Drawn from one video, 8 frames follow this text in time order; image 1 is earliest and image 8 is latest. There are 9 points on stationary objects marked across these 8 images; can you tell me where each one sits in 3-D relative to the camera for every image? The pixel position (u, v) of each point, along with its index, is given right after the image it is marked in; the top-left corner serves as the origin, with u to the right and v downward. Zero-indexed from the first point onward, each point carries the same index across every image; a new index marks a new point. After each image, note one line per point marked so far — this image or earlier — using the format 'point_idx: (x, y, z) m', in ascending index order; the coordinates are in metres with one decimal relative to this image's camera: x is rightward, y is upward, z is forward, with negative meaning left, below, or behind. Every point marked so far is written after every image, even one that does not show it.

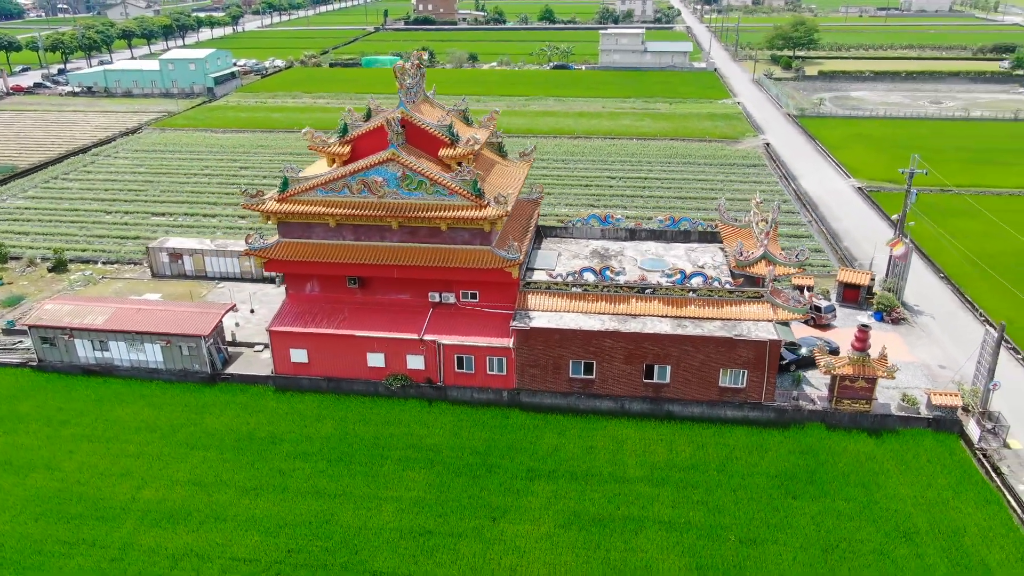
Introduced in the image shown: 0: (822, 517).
0: (+6.6, -4.8, +16.5) m
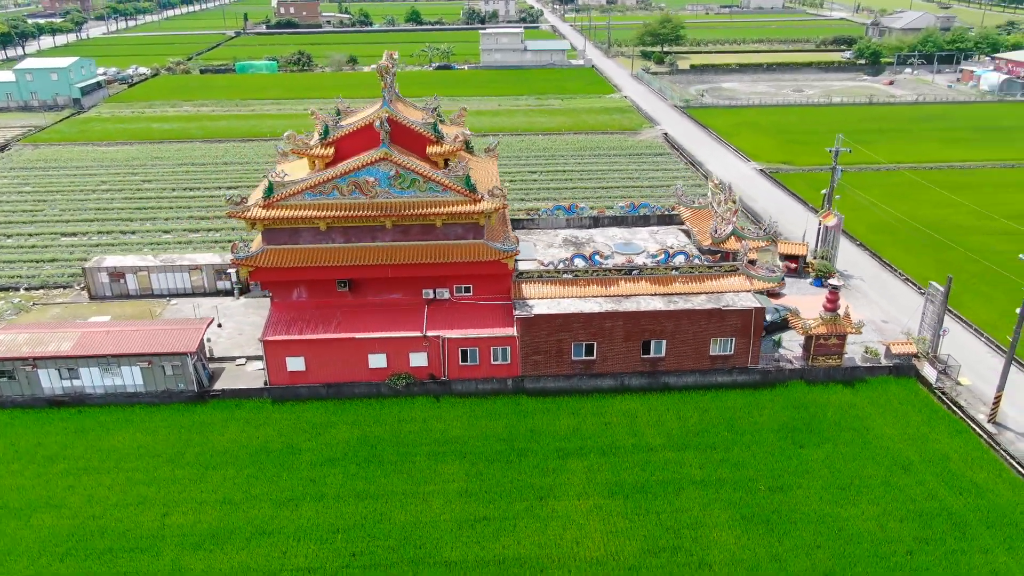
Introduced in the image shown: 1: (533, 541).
0: (+7.5, -4.0, +18.3) m
1: (+0.4, -5.2, +15.9) m
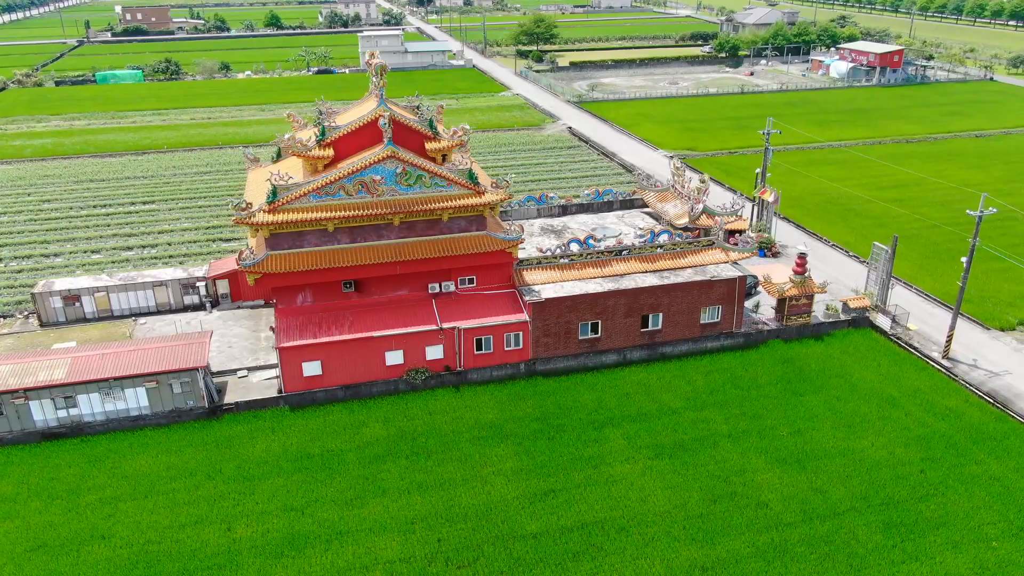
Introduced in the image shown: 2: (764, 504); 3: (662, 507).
0: (+8.4, -3.0, +20.5) m
1: (+2.0, -4.7, +16.8) m
2: (+5.5, -4.7, +16.9) m
3: (+3.3, -4.7, +16.8) m
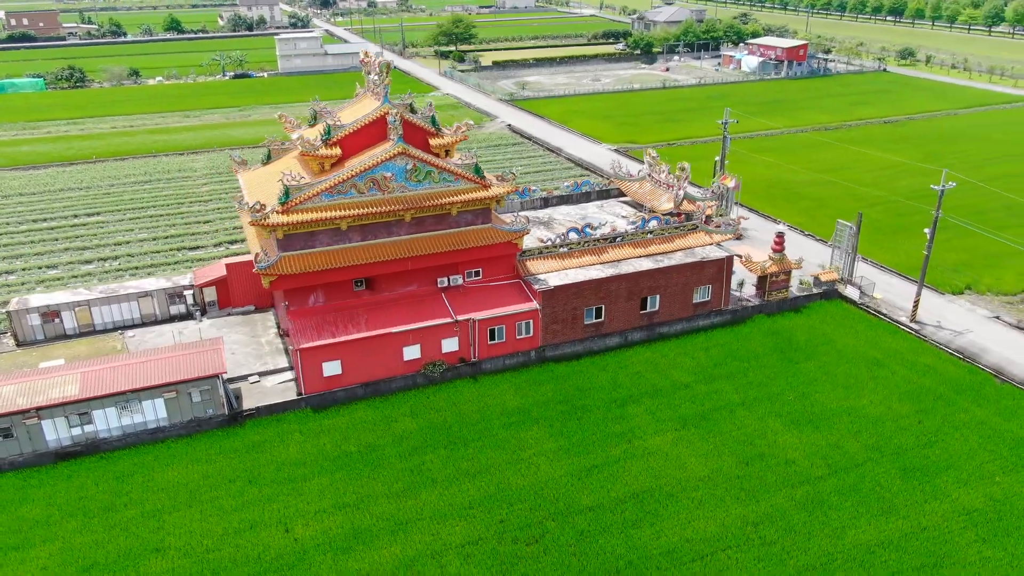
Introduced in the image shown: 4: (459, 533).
0: (+8.9, -2.3, +22.1) m
1: (+3.1, -4.3, +17.7) m
2: (+6.5, -4.0, +18.2) m
3: (+4.3, -4.2, +17.8) m
4: (-1.1, -5.1, +16.0) m
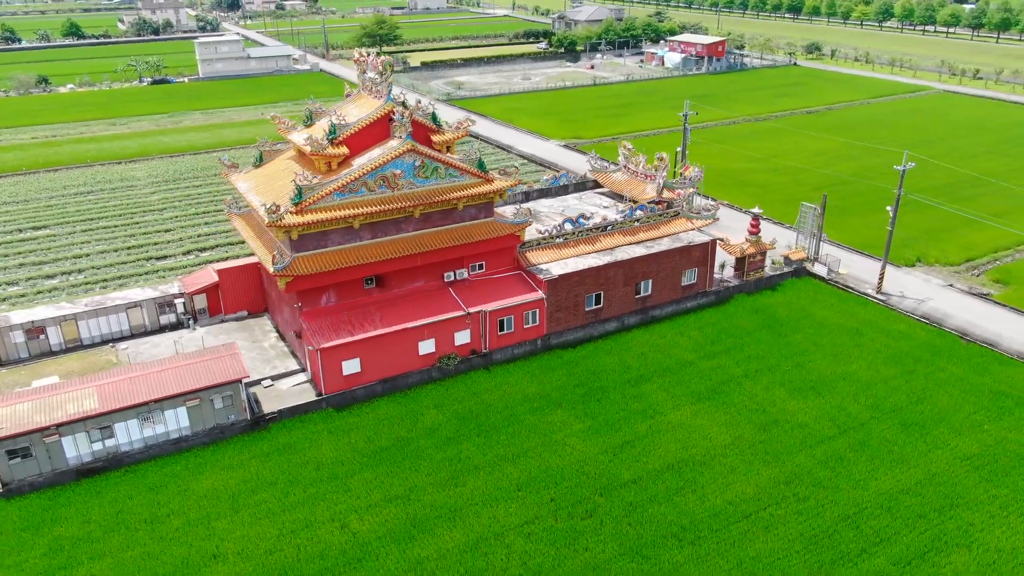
0: (+9.1, -1.6, +23.7) m
1: (+4.0, -3.8, +18.7) m
2: (+7.3, -3.4, +19.5) m
3: (+5.2, -3.7, +18.9) m
4: (+0.1, -4.8, +16.5) m
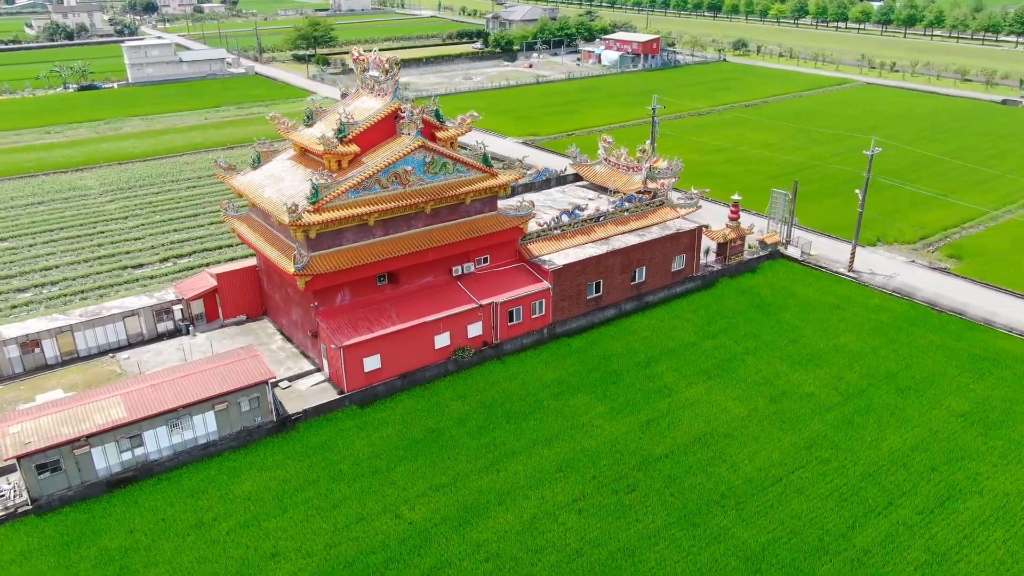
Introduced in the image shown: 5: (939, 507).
0: (+9.2, -0.9, +25.1) m
1: (+4.7, -3.4, +19.6) m
2: (+8.0, -2.8, +20.8) m
3: (+5.9, -3.2, +20.0) m
4: (+1.1, -4.5, +17.1) m
5: (+9.1, -4.7, +16.5) m
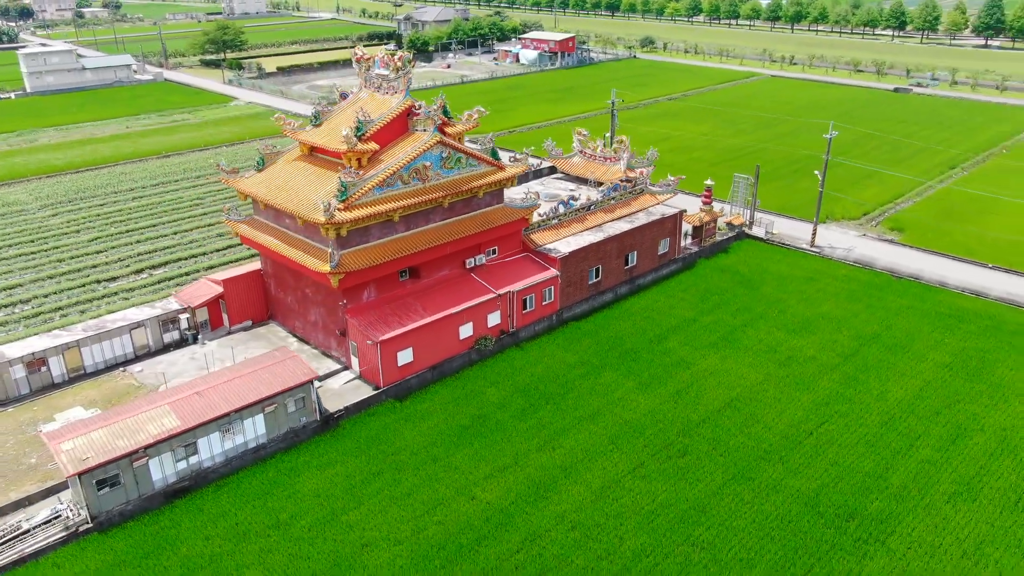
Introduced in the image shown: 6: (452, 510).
0: (+9.3, -0.1, +27.1) m
1: (+5.7, -2.8, +21.0) m
2: (+8.7, -2.0, +22.6) m
3: (+6.8, -2.5, +21.6) m
4: (+2.5, -4.1, +18.1) m
5: (+10.6, -3.7, +18.6) m
6: (-1.3, -4.8, +16.6) m
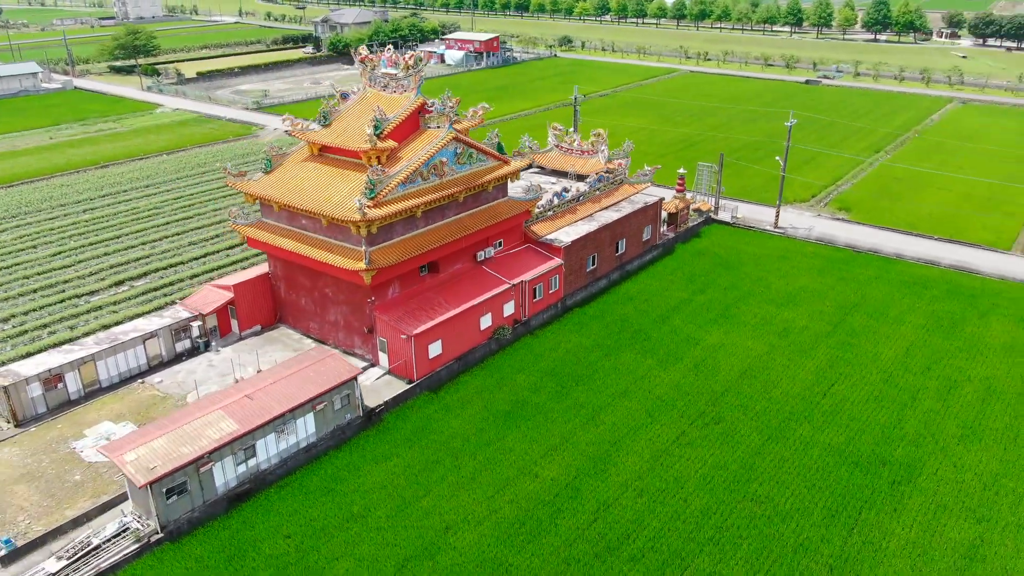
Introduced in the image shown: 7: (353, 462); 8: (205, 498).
0: (+9.1, +0.7, +29.0) m
1: (+6.5, -2.1, +22.5) m
2: (+9.2, -1.2, +24.5) m
3: (+7.5, -1.8, +23.2) m
4: (+3.8, -3.6, +19.2) m
5: (+11.6, -2.8, +20.7) m
6: (+0.2, -4.5, +17.3) m
7: (-3.7, -4.1, +18.3) m
8: (-6.5, -4.5, +16.6) m
